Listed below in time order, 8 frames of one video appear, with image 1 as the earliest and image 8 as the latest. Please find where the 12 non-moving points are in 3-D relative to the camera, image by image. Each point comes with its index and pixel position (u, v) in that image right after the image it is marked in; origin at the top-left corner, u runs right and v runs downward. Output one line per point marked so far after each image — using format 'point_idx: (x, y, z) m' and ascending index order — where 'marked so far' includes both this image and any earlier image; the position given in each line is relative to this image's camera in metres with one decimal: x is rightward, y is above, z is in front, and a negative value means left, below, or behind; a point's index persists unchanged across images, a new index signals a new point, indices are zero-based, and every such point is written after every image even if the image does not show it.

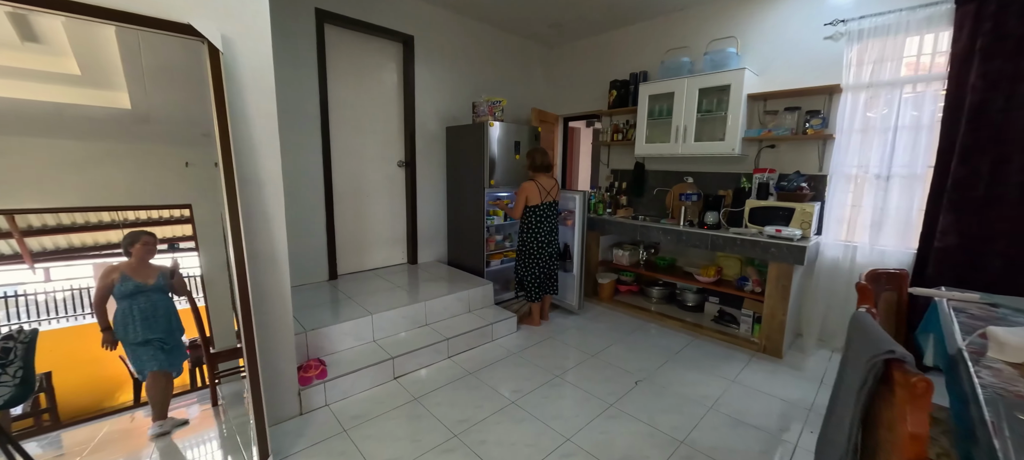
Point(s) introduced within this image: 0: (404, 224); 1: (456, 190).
0: (-1.0, 0.0, +3.2) m
1: (-0.5, +0.4, +3.2) m
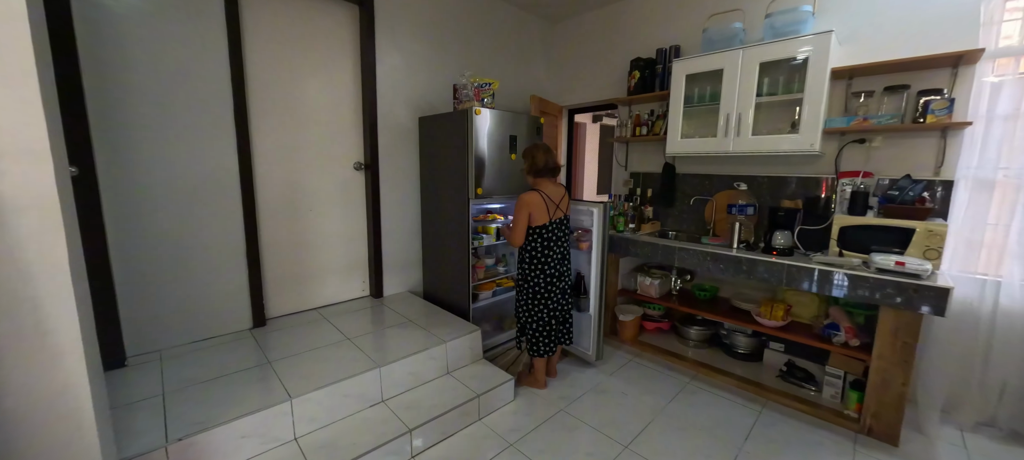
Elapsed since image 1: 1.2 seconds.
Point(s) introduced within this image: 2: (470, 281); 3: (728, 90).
0: (-1.0, -0.1, +2.4) m
1: (-0.6, +0.2, +2.4) m
2: (-0.3, -0.3, +2.3) m
3: (+1.3, +0.8, +2.1) m
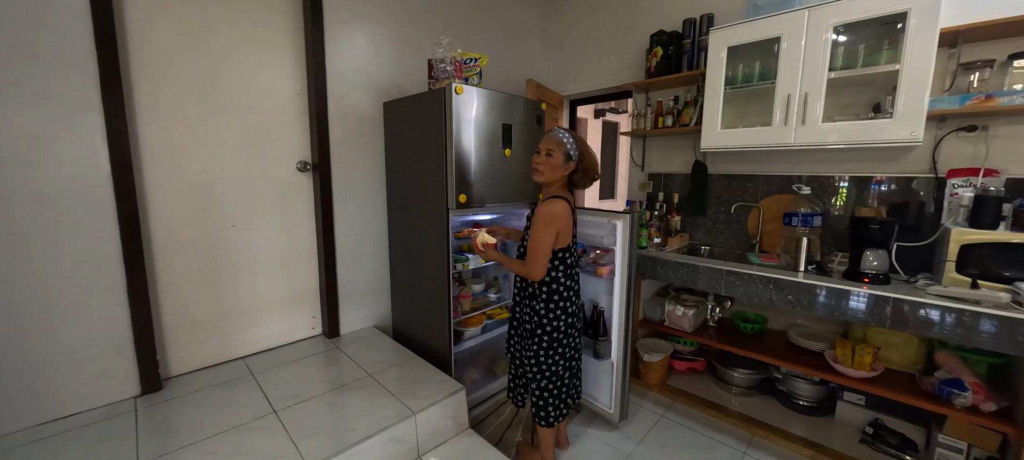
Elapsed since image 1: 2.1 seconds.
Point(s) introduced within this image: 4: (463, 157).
0: (-1.0, -0.2, +1.9) m
1: (-0.6, +0.1, +1.9) m
2: (-0.3, -0.4, +1.7) m
3: (+1.3, +0.8, +1.6) m
4: (-0.2, +0.3, +1.6) m
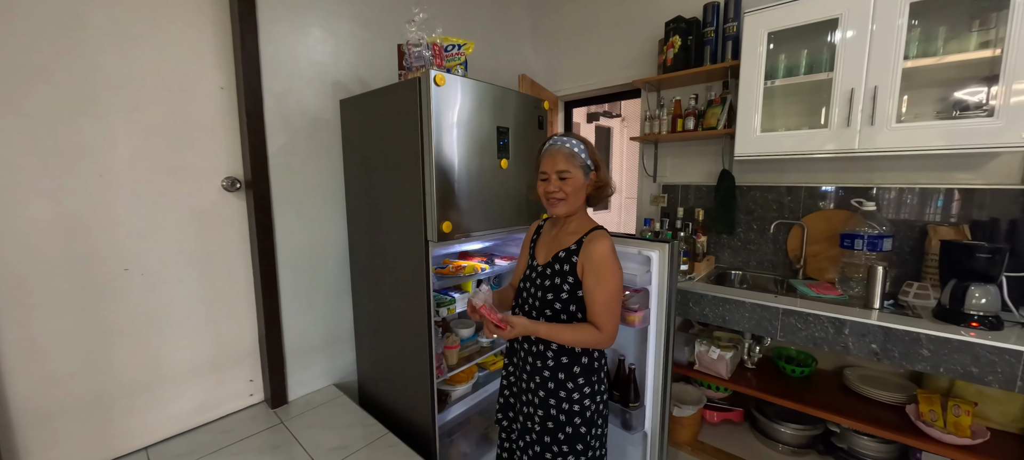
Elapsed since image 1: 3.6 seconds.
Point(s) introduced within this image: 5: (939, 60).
0: (-1.0, -0.4, +1.4) m
1: (-0.6, 0.0, +1.4) m
2: (-0.3, -0.5, +1.3) m
3: (+1.2, +0.7, +1.3) m
4: (-0.2, +0.2, +1.2) m
5: (+1.5, +0.6, +1.2) m
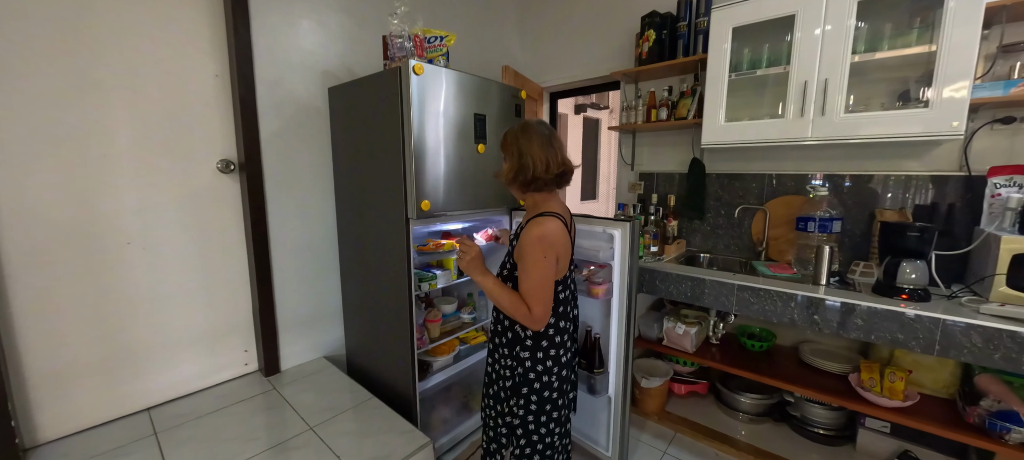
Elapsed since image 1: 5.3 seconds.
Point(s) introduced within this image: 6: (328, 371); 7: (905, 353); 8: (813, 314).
0: (-1.1, -0.3, +1.5) m
1: (-0.7, +0.1, +1.5) m
2: (-0.4, -0.5, +1.4) m
3: (+1.2, +0.7, +1.4) m
4: (-0.3, +0.3, +1.3) m
5: (+1.4, +0.7, +1.3) m
6: (-0.8, -0.6, +1.6) m
7: (+1.5, -0.5, +1.4) m
8: (+1.1, -0.3, +1.3) m
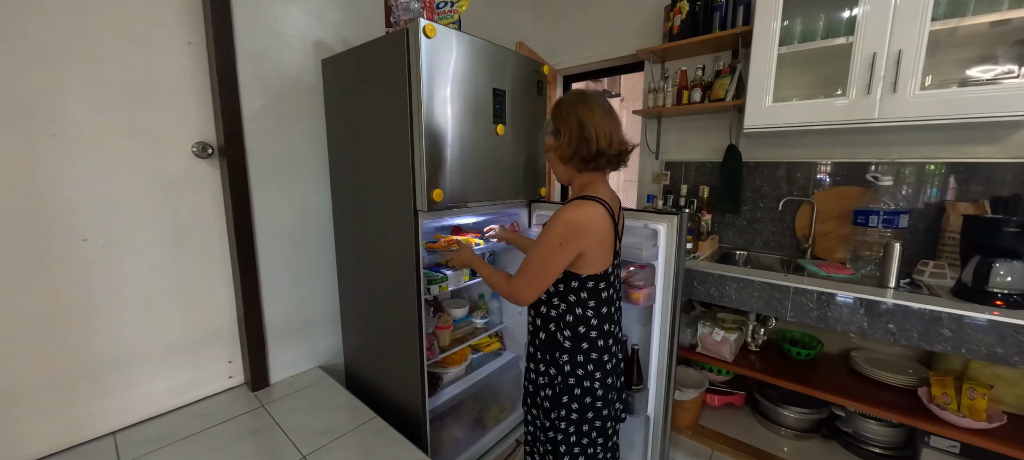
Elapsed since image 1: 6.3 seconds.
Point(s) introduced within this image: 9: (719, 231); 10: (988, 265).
0: (-1.1, -0.3, +1.3) m
1: (-0.6, +0.1, +1.3) m
2: (-0.3, -0.5, +1.2) m
3: (+1.2, +0.7, +1.2) m
4: (-0.2, +0.3, +1.1) m
5: (+1.5, +0.7, +1.1) m
6: (-0.8, -0.6, +1.4) m
7: (+1.6, -0.5, +1.2) m
8: (+1.2, -0.3, +1.1) m
9: (+1.0, 0.0, +1.8) m
10: (+1.4, -0.1, +1.1) m
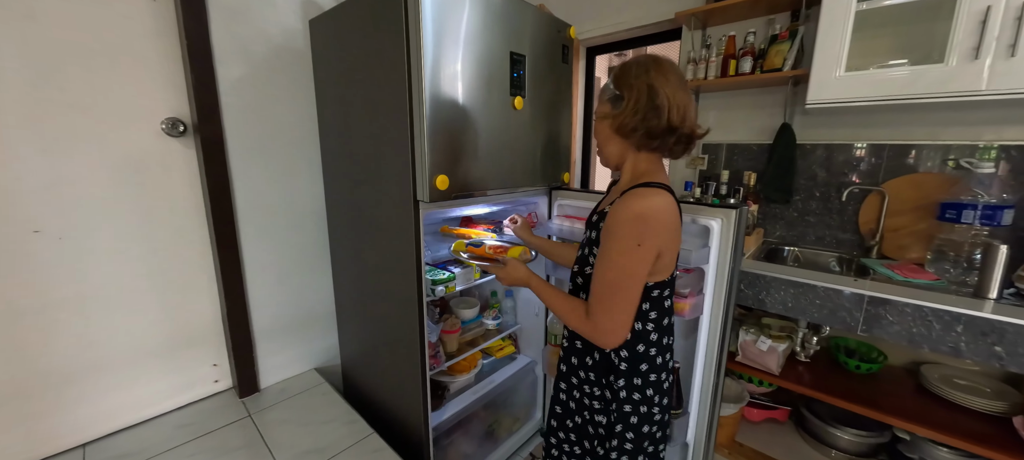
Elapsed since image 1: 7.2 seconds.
0: (-1.0, -0.2, +1.2) m
1: (-0.6, +0.1, +1.2) m
2: (-0.3, -0.4, +1.1) m
3: (+1.3, +0.8, +1.0) m
4: (-0.2, +0.3, +0.9) m
5: (+1.6, +0.7, +0.9) m
6: (-0.7, -0.6, +1.3) m
7: (+1.7, -0.5, +1.0) m
8: (+1.2, -0.3, +0.9) m
9: (+1.1, 0.0, +1.6) m
10: (+1.5, -0.1, +0.8) m
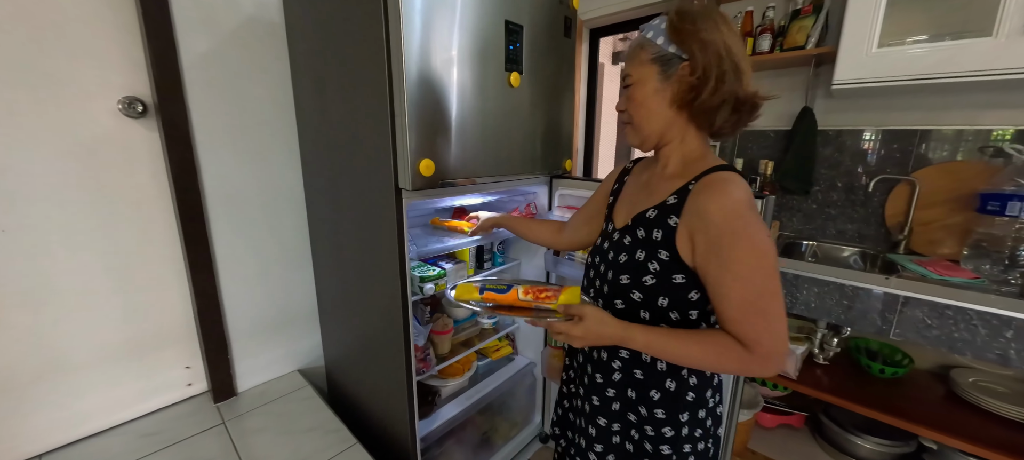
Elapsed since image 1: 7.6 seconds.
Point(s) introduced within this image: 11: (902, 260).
0: (-1.0, -0.2, +1.1) m
1: (-0.6, +0.1, +1.1) m
2: (-0.3, -0.4, +1.0) m
3: (+1.3, +0.8, +0.8) m
4: (-0.2, +0.3, +0.8) m
5: (+1.6, +0.7, +0.8) m
6: (-0.7, -0.5, +1.2) m
7: (+1.6, -0.4, +0.9) m
8: (+1.2, -0.3, +0.8) m
9: (+1.1, +0.1, +1.5) m
10: (+1.4, -0.1, +0.7) m
11: (+1.3, -0.1, +1.2) m
